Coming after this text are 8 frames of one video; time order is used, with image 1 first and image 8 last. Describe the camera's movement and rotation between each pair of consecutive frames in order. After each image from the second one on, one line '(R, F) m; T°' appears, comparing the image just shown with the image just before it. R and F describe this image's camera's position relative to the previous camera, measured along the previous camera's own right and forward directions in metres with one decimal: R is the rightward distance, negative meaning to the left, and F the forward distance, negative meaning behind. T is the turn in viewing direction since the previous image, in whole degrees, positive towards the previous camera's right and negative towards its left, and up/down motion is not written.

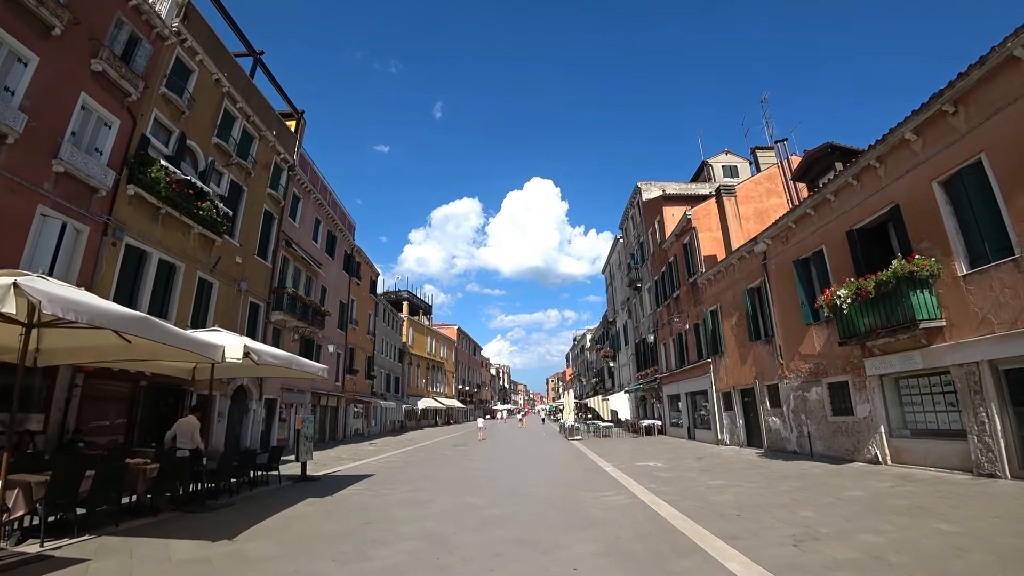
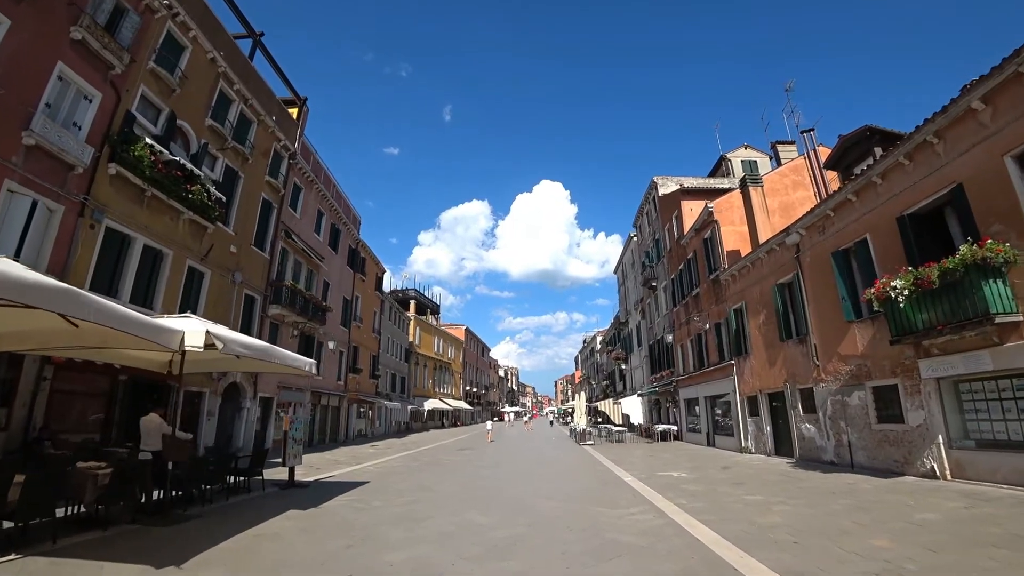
(0.0, +1.1) m; -1°
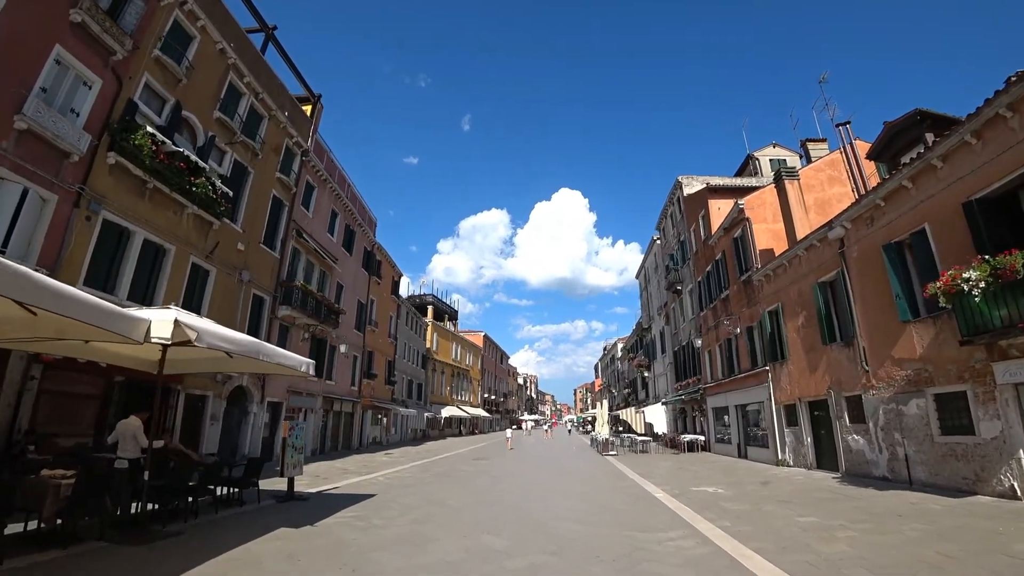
(0.0, +0.9) m; -2°
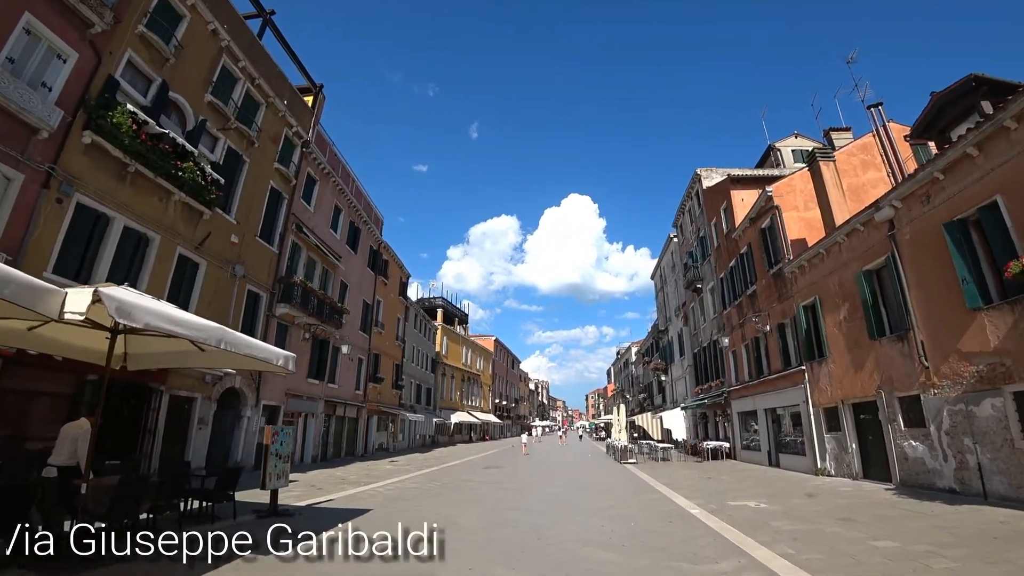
(0.0, +1.2) m; -1°
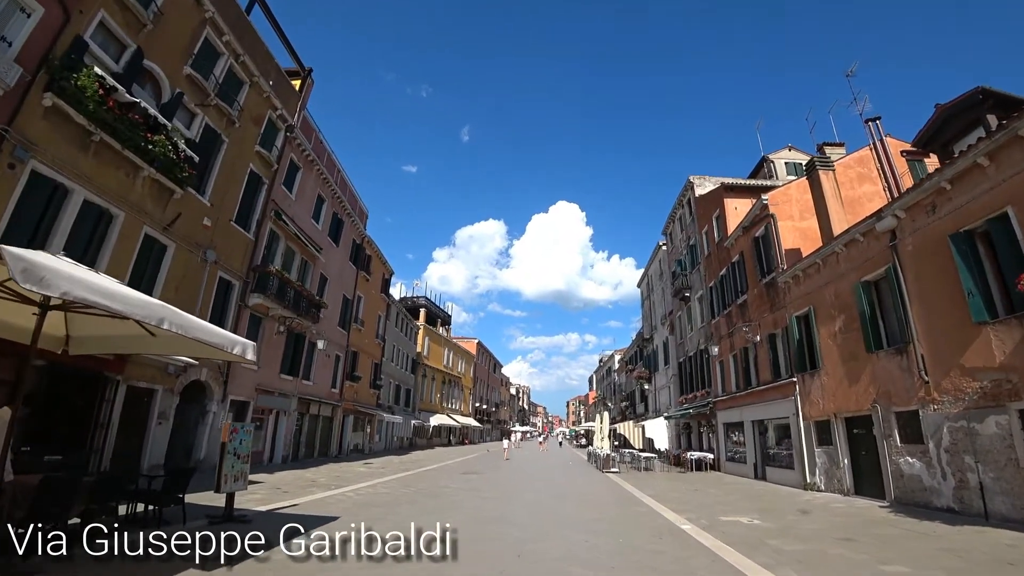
(-0.1, +0.6) m; +2°
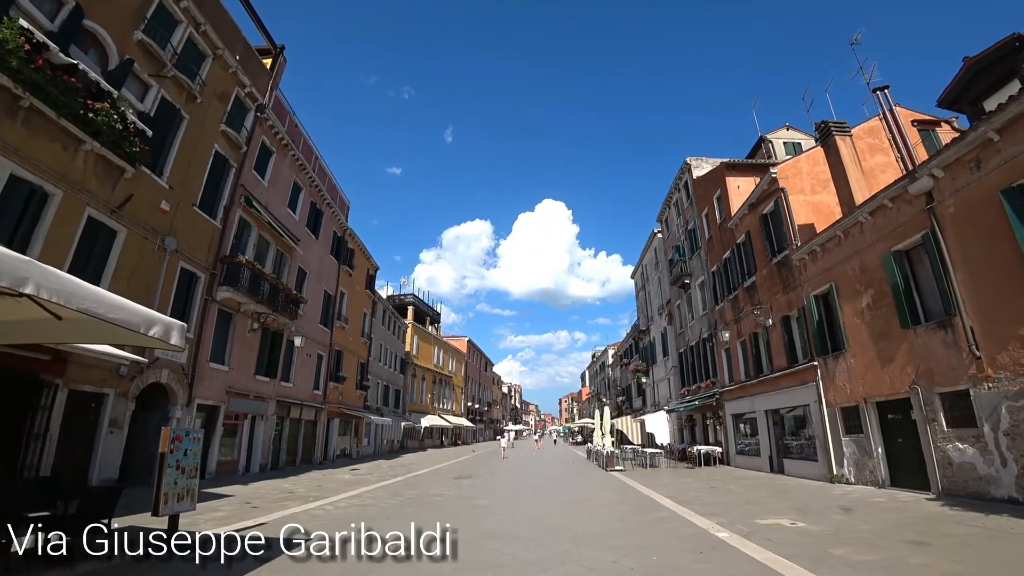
(-0.2, +1.3) m; +1°
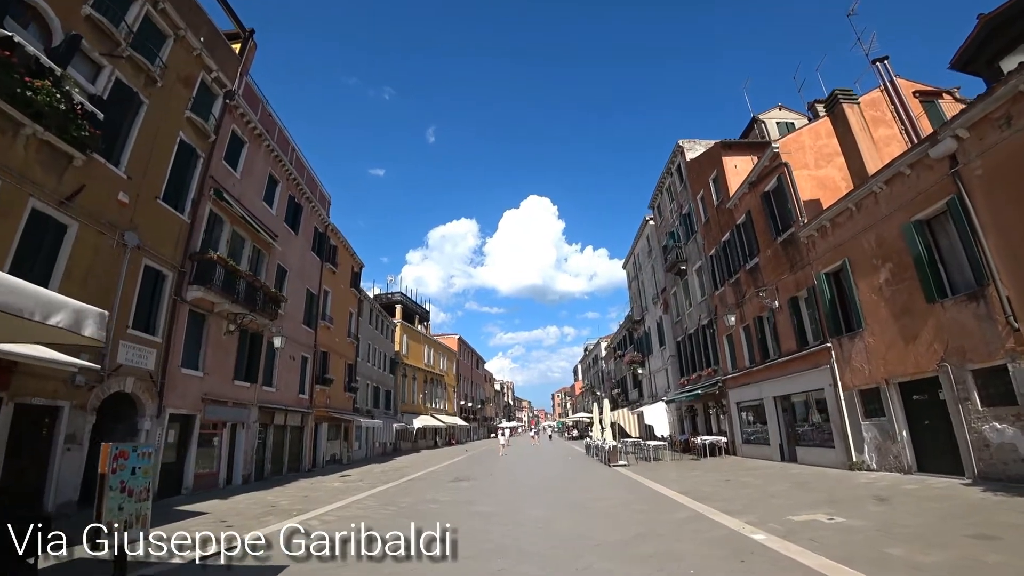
(-0.2, +0.9) m; +1°
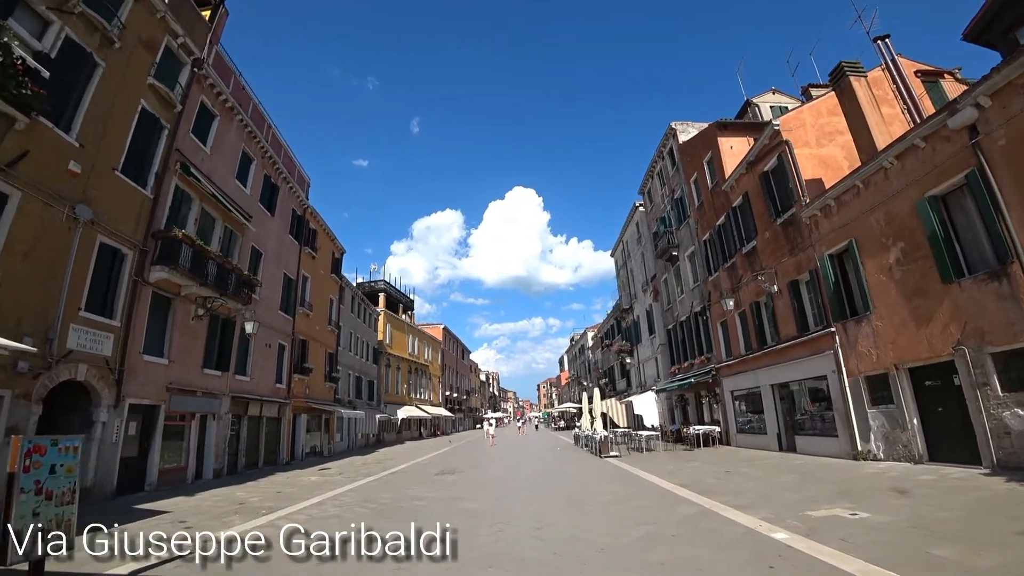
(-0.1, +0.8) m; +2°
